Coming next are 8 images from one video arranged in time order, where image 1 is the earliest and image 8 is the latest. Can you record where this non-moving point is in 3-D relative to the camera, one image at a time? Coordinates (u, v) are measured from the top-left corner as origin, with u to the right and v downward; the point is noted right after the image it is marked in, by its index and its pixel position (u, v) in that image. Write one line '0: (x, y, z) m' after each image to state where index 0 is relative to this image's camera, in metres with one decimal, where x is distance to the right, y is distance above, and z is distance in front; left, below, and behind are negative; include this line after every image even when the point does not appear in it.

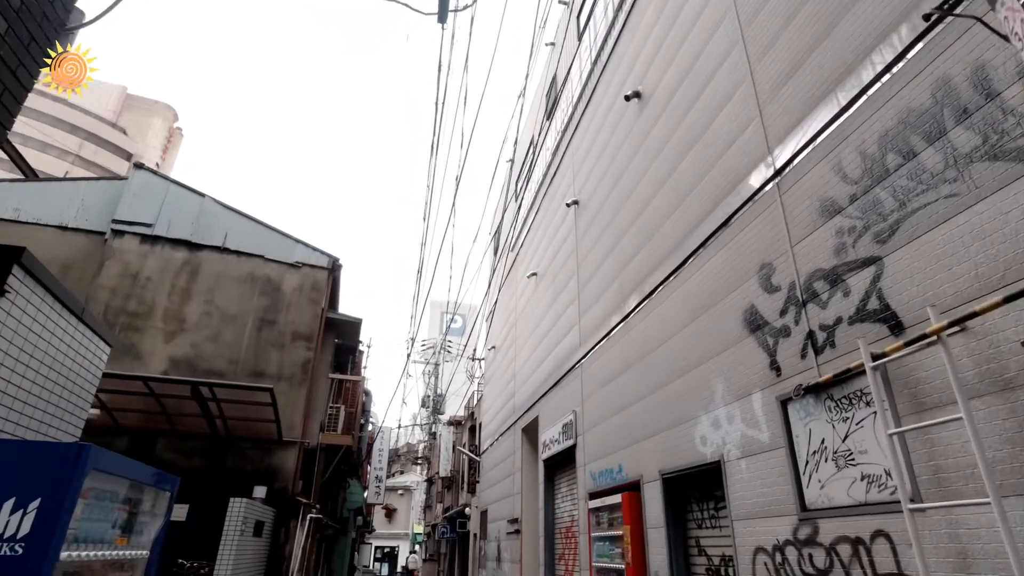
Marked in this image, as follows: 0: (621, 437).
0: (+1.3, -1.7, +6.3) m
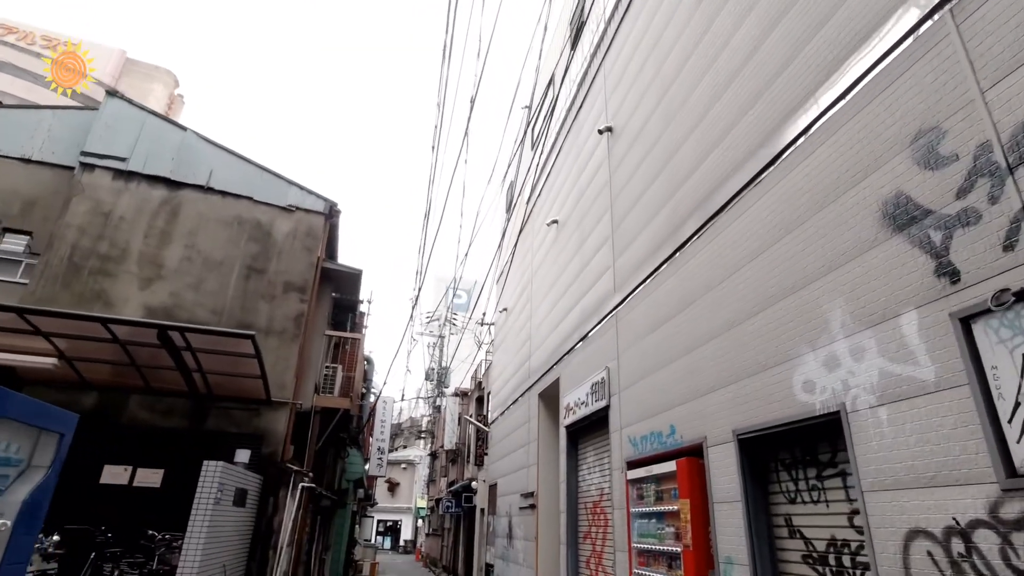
0: (+1.5, -1.0, +5.2) m
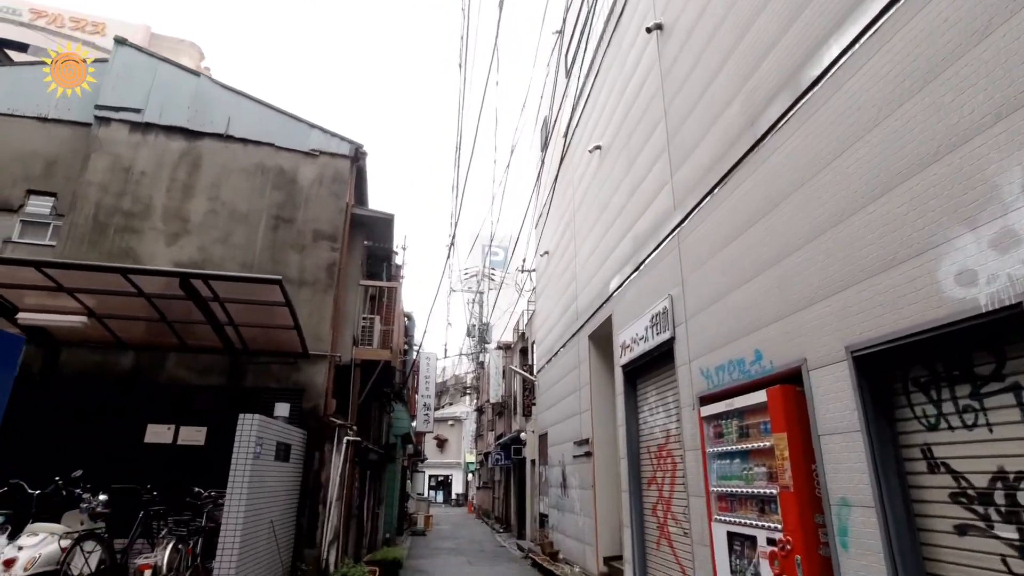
0: (+2.0, -0.2, +4.4) m
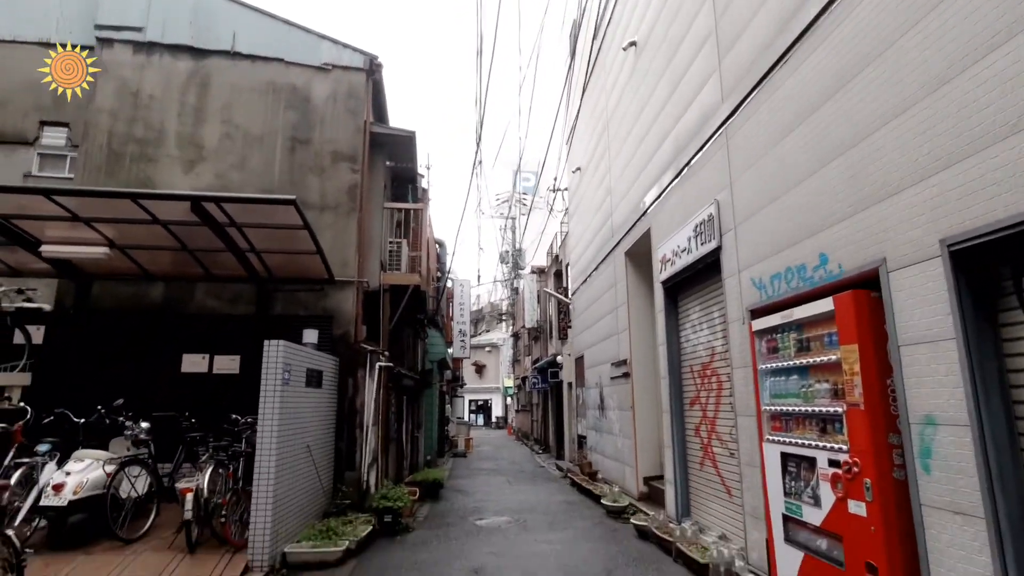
0: (+2.1, +0.5, +3.8) m
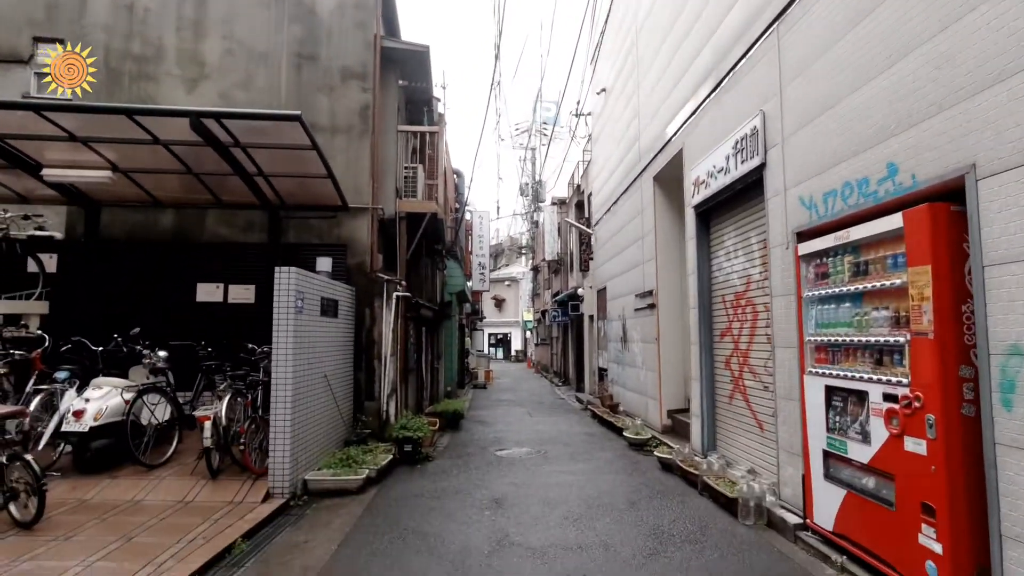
0: (+2.3, +1.0, +3.2) m
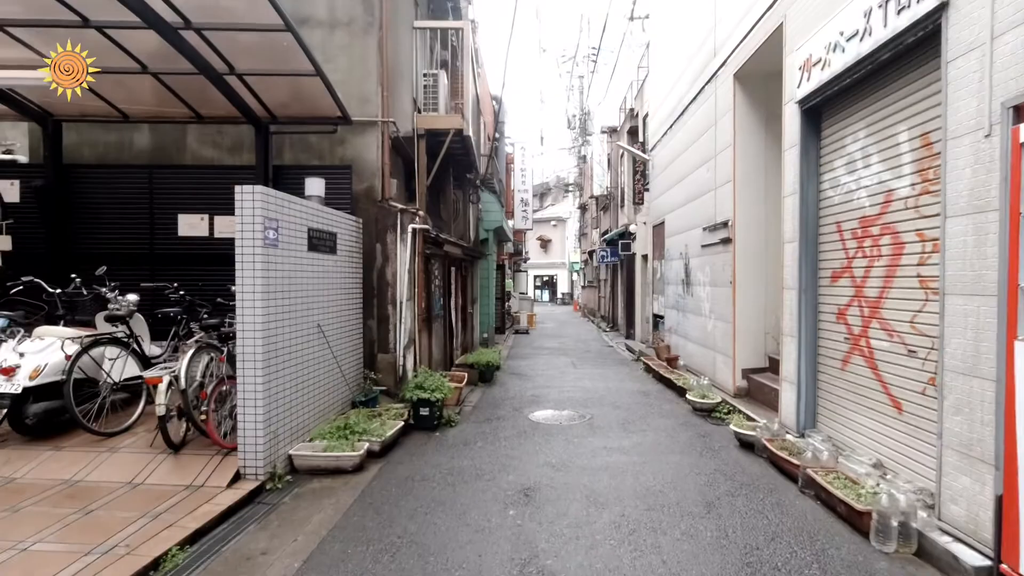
0: (+2.3, +1.3, +1.4) m
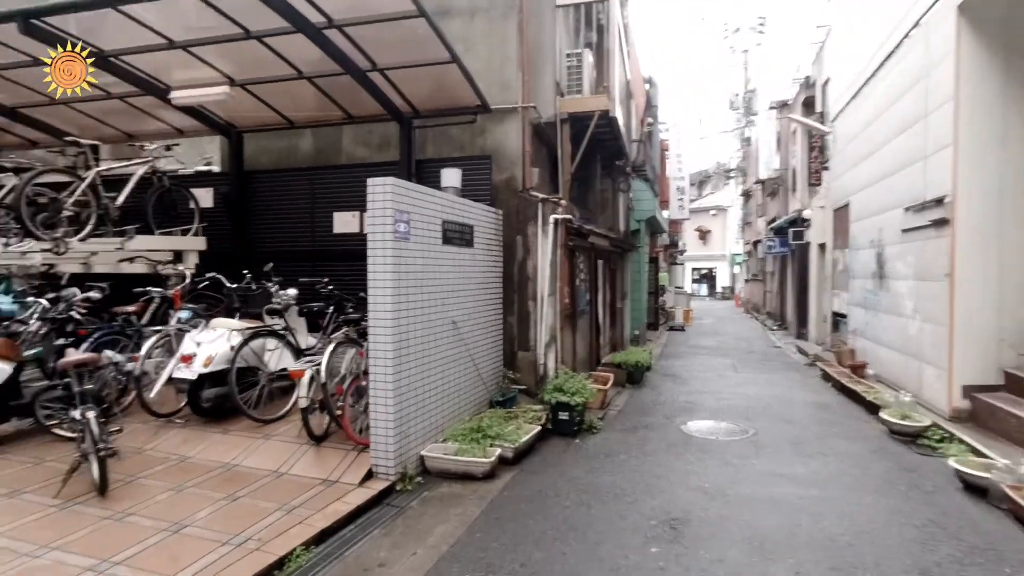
0: (+2.4, +1.3, +0.2) m
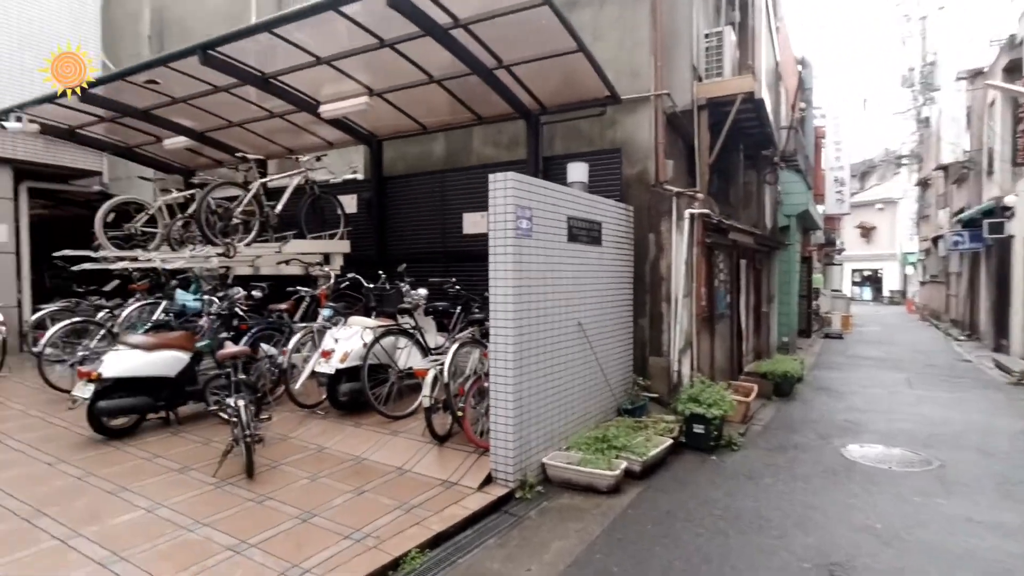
0: (+2.3, +1.3, -0.6) m
